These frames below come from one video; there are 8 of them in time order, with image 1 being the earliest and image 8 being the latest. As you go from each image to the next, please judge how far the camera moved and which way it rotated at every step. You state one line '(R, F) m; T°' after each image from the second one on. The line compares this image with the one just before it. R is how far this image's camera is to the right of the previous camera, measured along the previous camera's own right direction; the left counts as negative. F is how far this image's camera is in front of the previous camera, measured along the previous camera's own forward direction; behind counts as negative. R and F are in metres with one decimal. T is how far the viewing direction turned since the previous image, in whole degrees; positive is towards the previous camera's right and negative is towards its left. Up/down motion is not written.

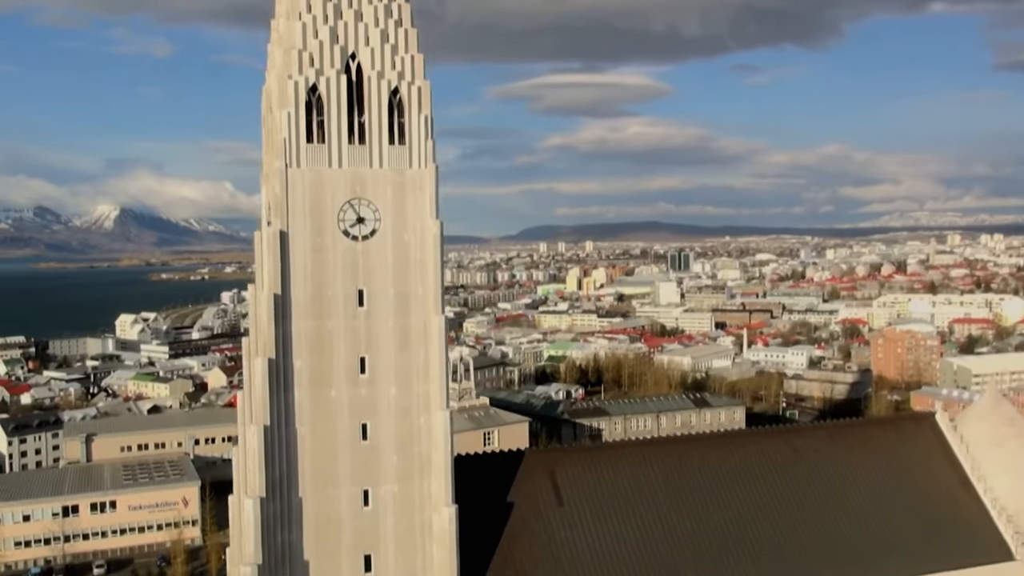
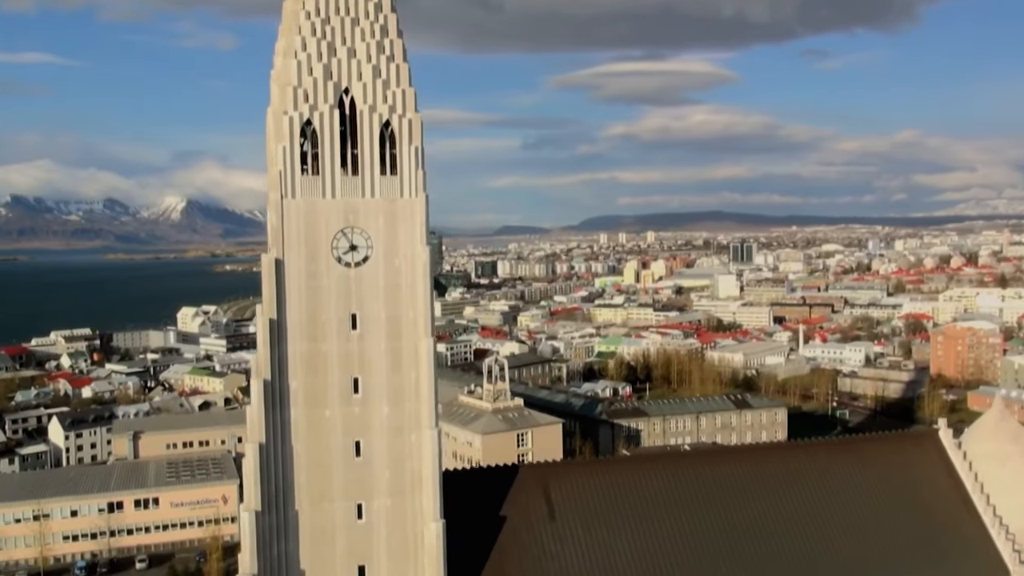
(+0.5, -0.2) m; -4°
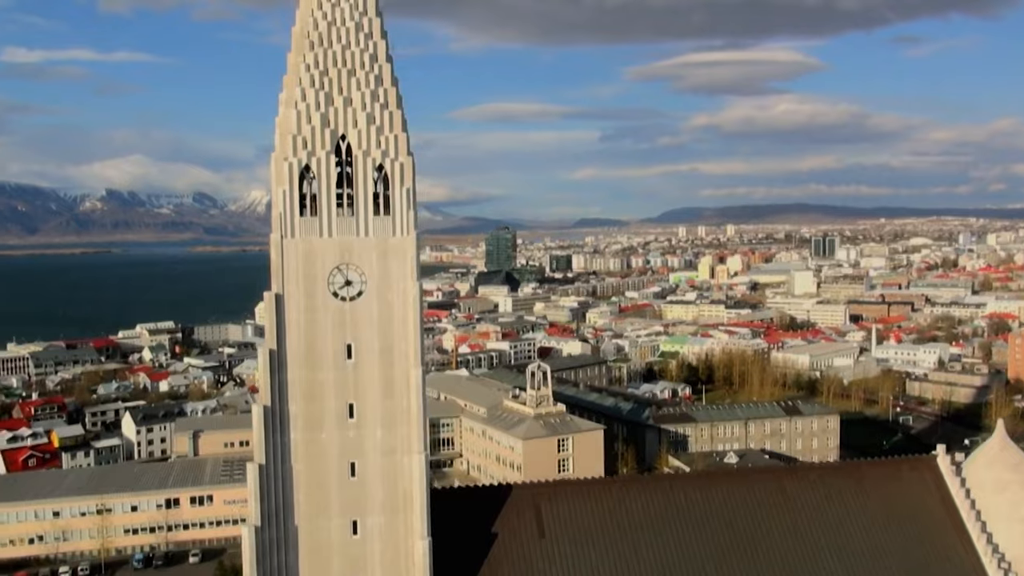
(+0.6, -0.3) m; -5°
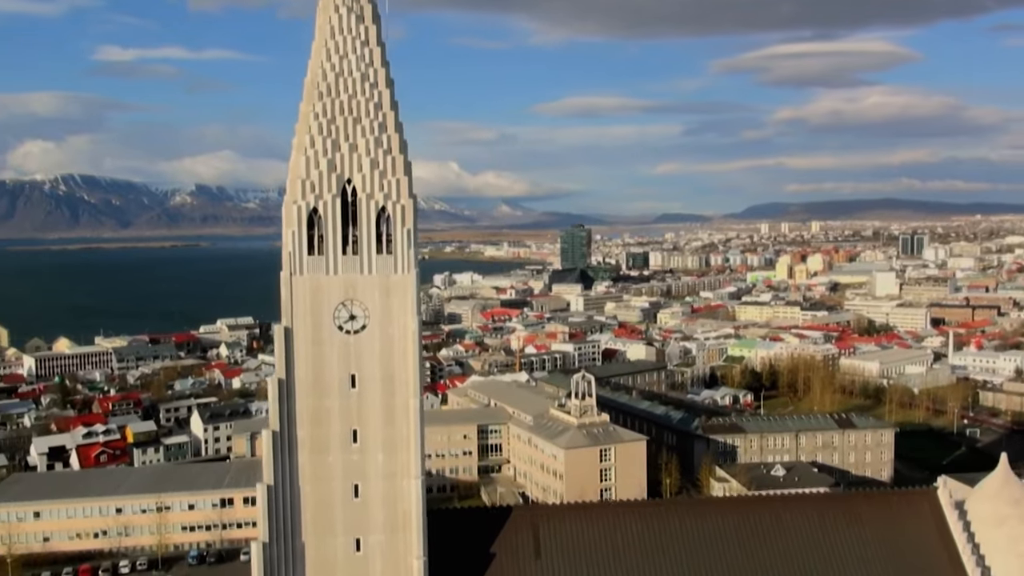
(+0.6, -0.3) m; -5°
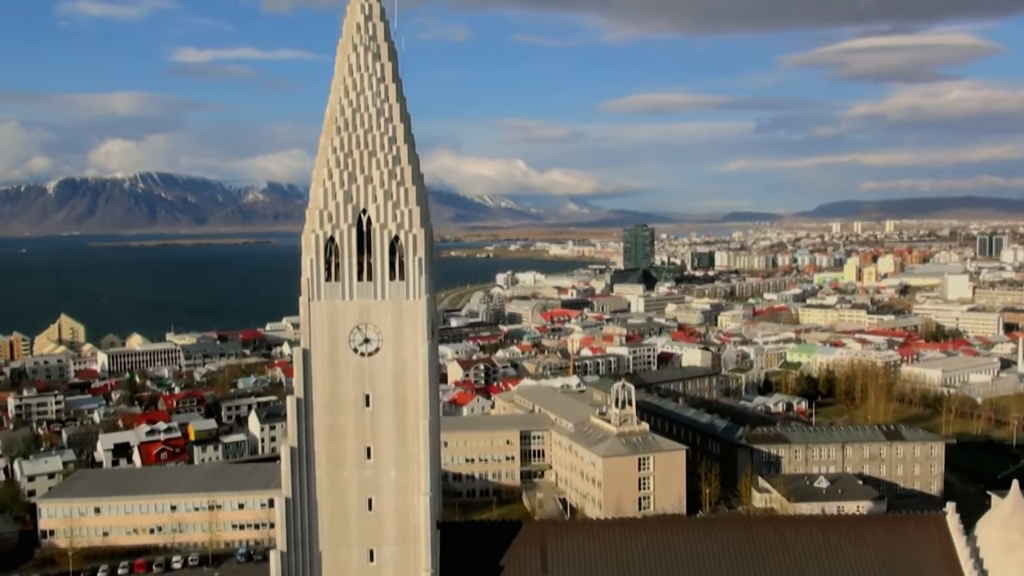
(+0.4, -0.3) m; -4°
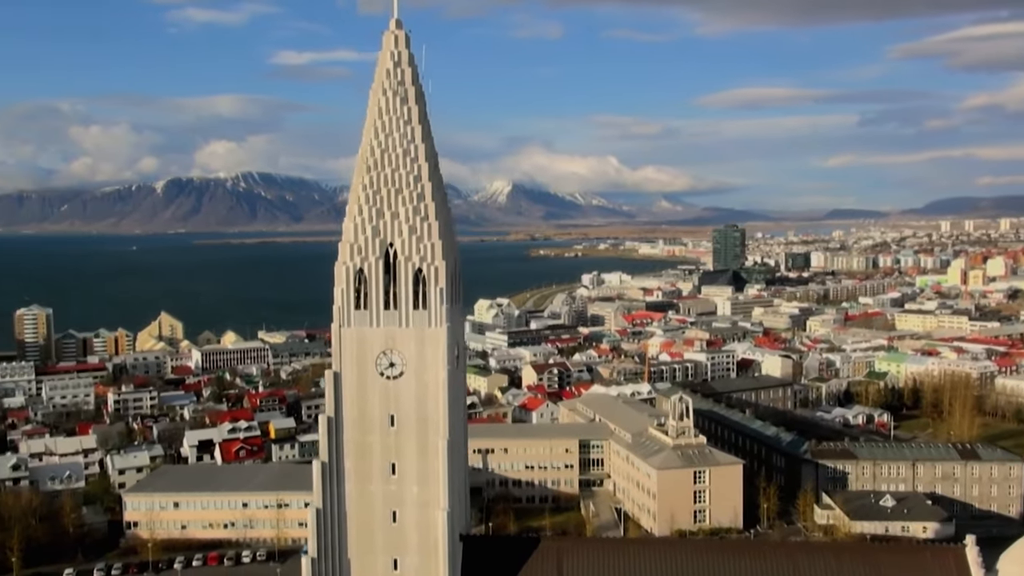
(+0.6, -0.4) m; -6°
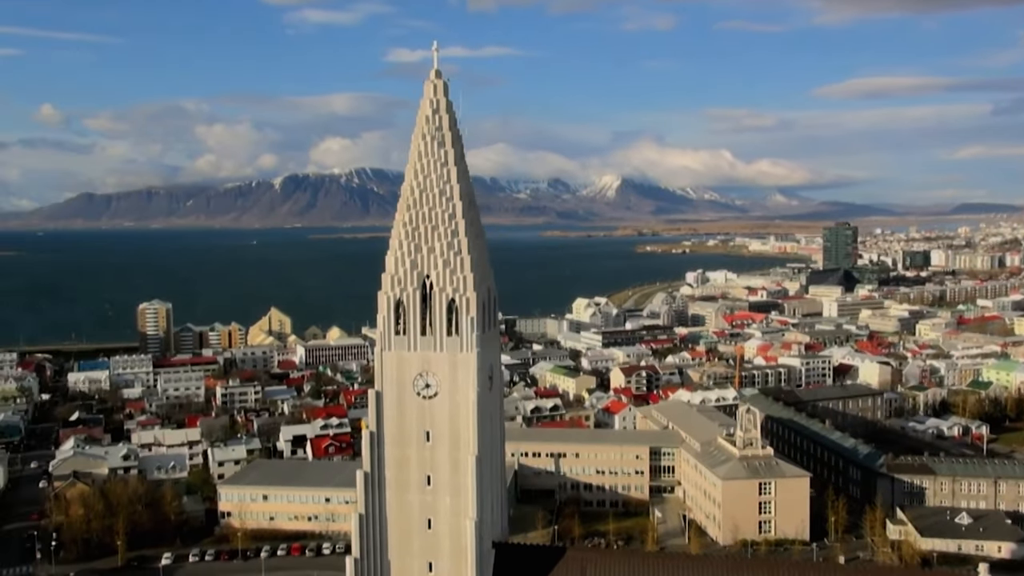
(+0.7, -0.6) m; -7°
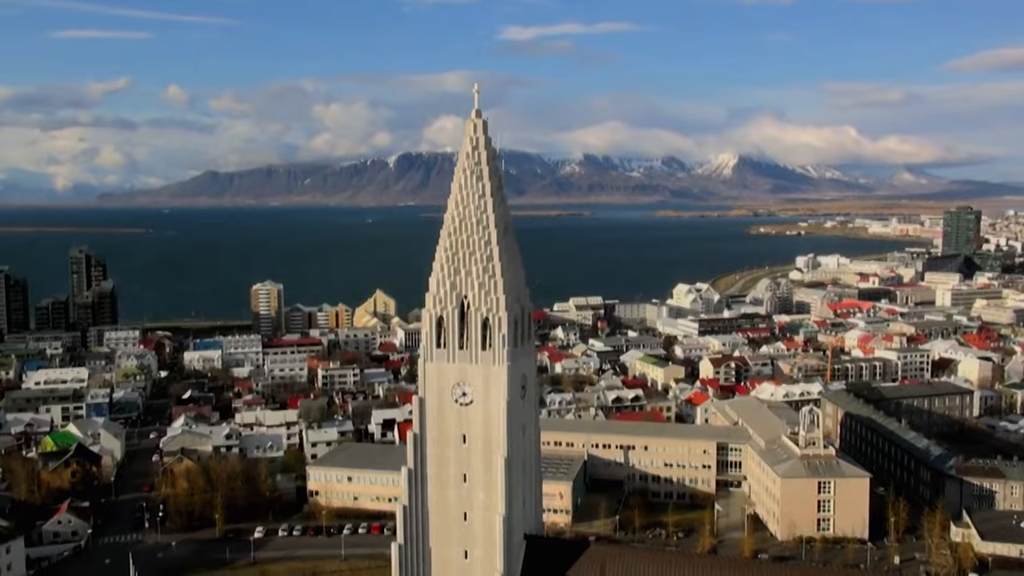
(+0.8, -0.9) m; -7°
